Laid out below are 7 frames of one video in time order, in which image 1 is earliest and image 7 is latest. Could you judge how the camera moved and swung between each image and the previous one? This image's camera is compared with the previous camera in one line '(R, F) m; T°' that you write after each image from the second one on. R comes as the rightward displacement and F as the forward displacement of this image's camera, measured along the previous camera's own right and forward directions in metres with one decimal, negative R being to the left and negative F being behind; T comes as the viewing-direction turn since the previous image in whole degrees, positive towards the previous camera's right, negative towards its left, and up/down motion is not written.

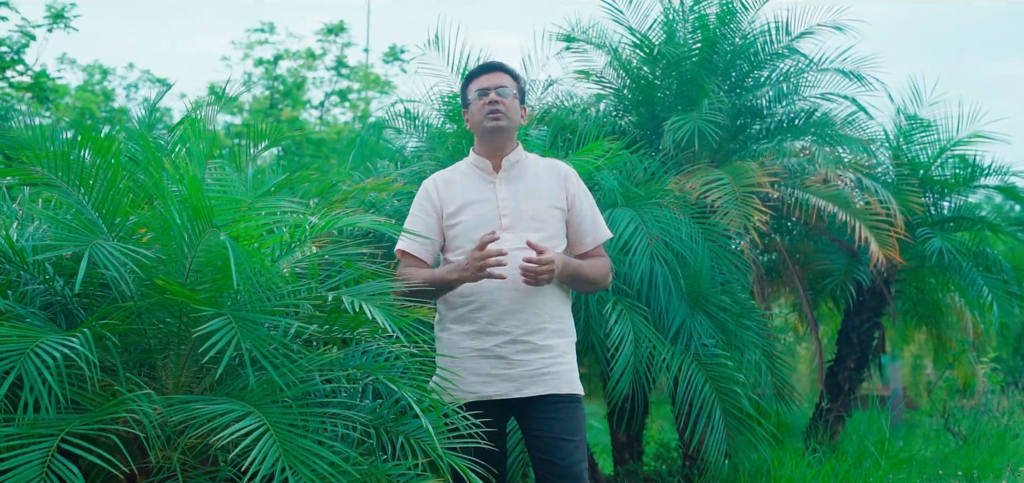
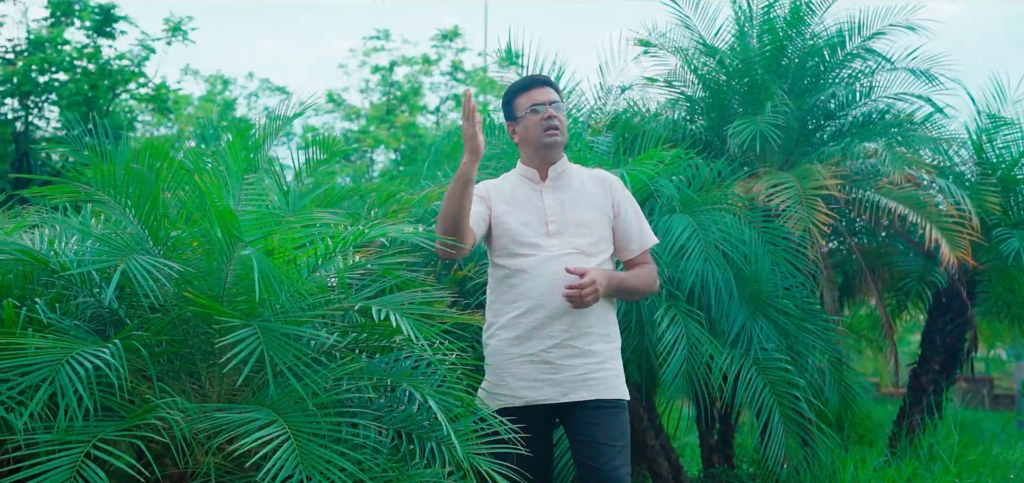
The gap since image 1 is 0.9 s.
(+0.3, -0.1) m; -6°
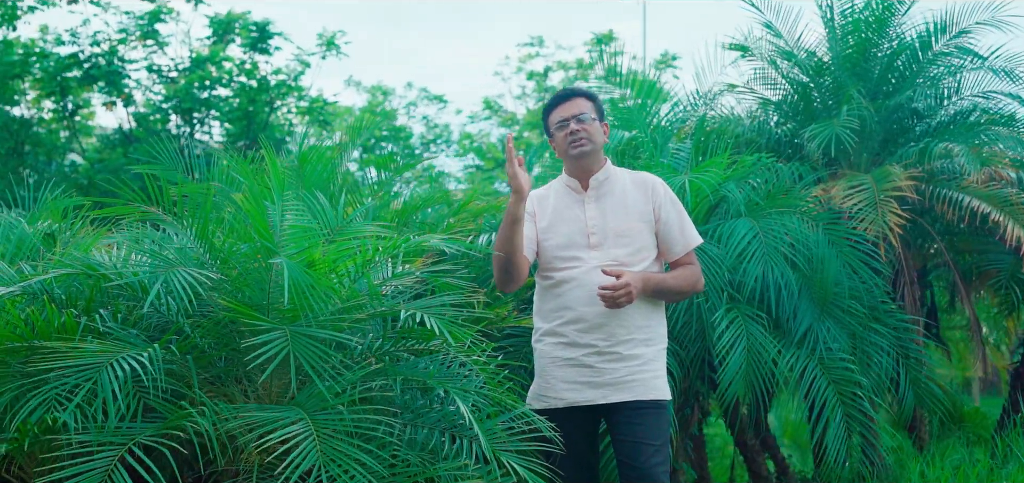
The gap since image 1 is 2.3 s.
(+0.5, -0.2) m; -9°
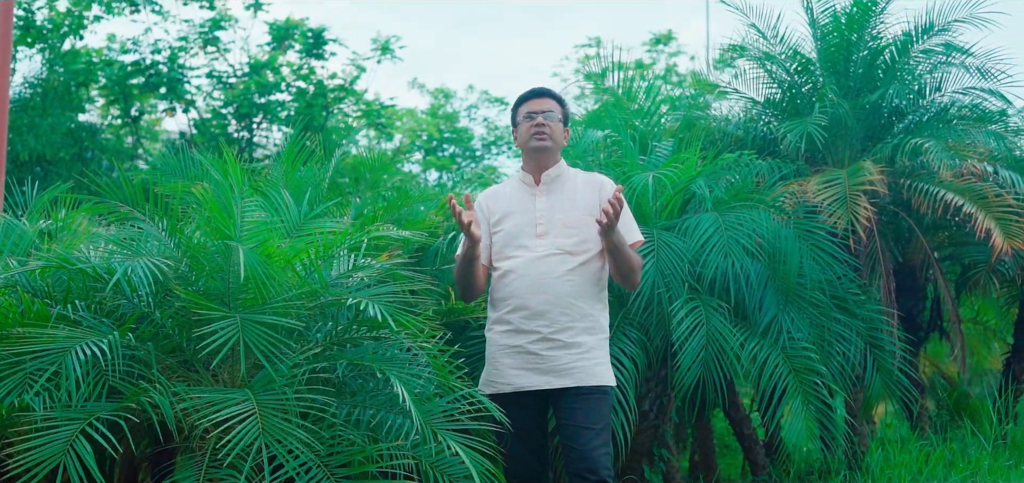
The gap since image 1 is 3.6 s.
(+0.5, -0.3) m; -4°
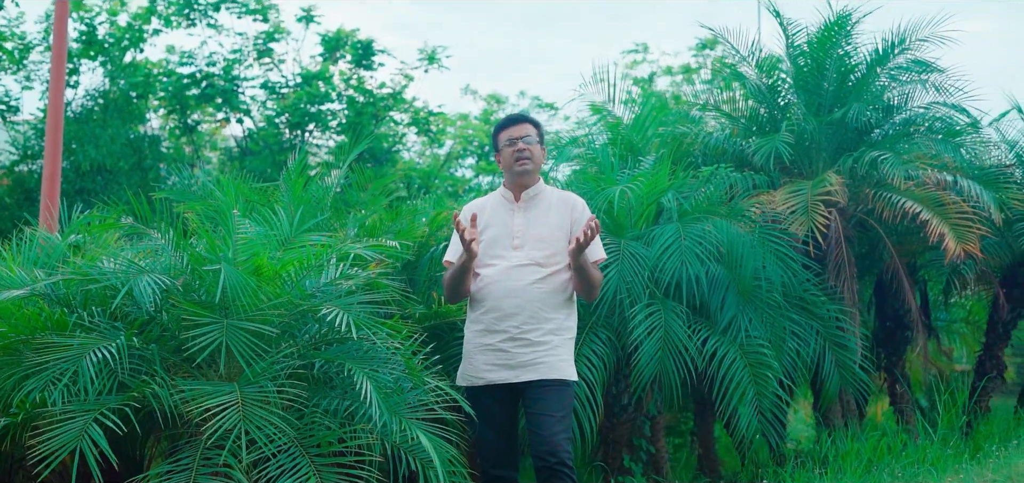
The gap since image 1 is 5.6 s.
(+0.5, -0.5) m; -3°
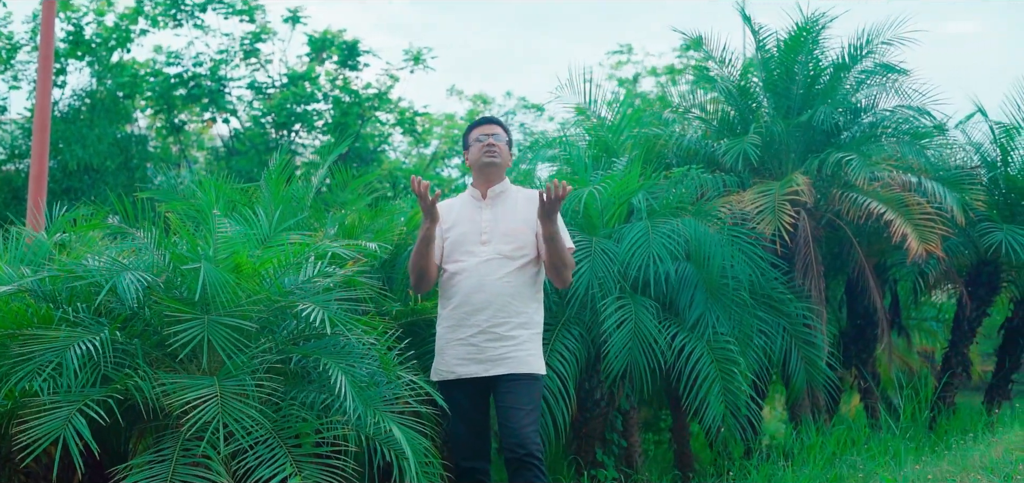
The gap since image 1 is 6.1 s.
(+0.1, -0.2) m; +1°
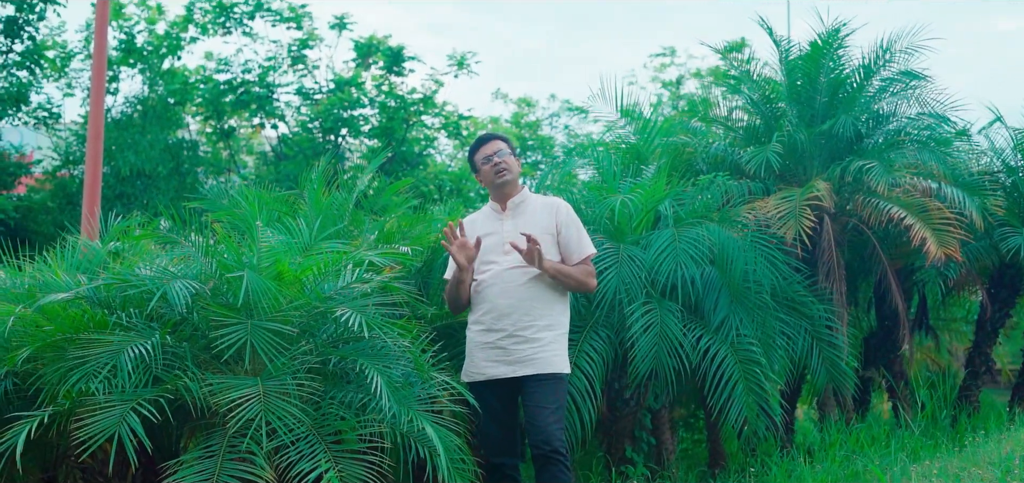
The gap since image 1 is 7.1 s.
(+0.1, -0.3) m; -3°
